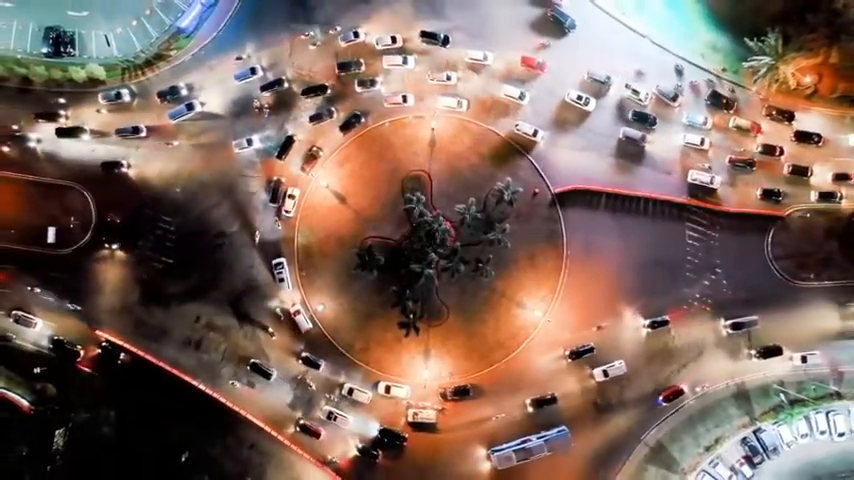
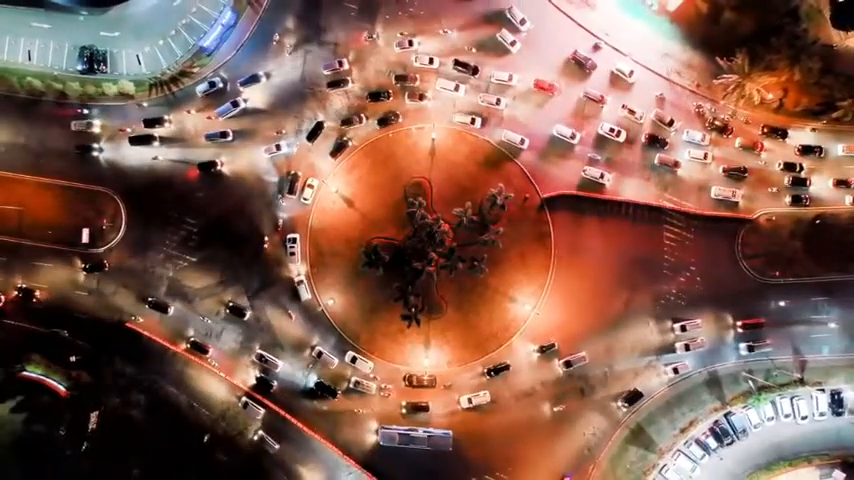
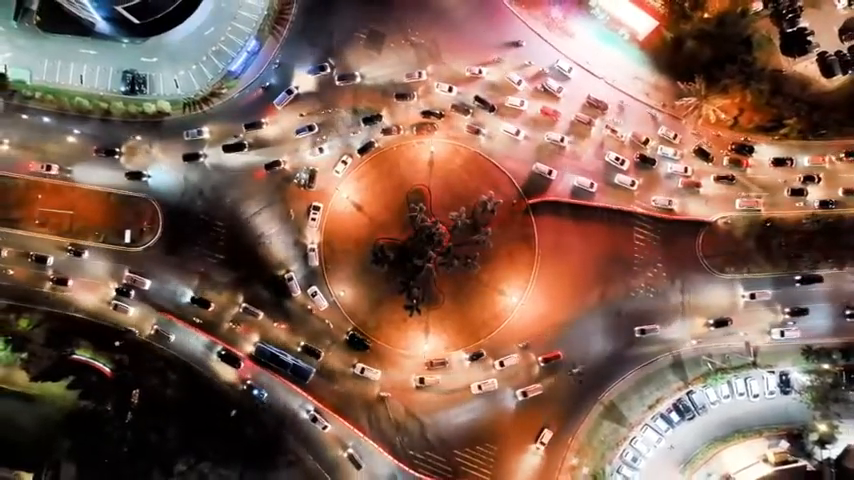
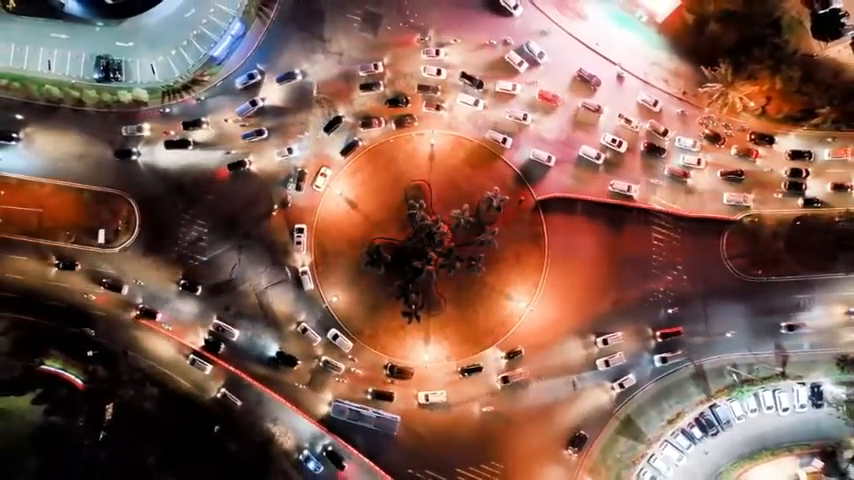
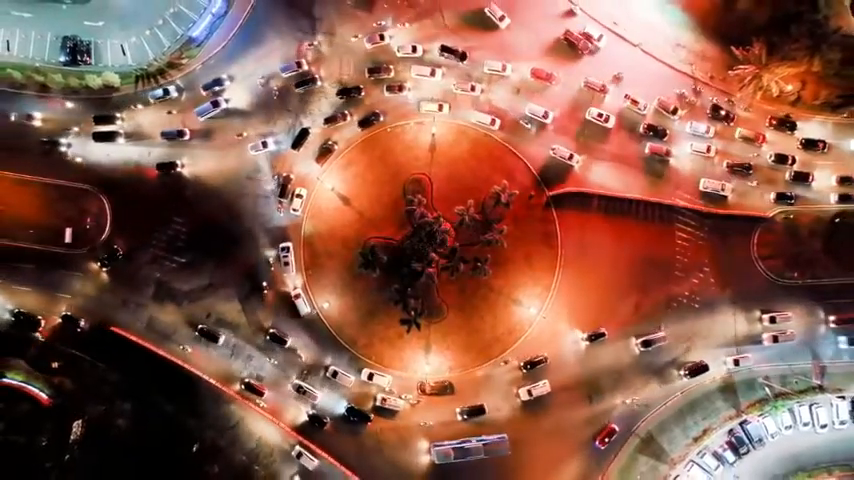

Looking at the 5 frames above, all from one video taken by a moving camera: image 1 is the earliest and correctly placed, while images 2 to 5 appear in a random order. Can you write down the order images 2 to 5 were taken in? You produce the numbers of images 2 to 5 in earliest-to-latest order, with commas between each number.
5, 2, 4, 3
